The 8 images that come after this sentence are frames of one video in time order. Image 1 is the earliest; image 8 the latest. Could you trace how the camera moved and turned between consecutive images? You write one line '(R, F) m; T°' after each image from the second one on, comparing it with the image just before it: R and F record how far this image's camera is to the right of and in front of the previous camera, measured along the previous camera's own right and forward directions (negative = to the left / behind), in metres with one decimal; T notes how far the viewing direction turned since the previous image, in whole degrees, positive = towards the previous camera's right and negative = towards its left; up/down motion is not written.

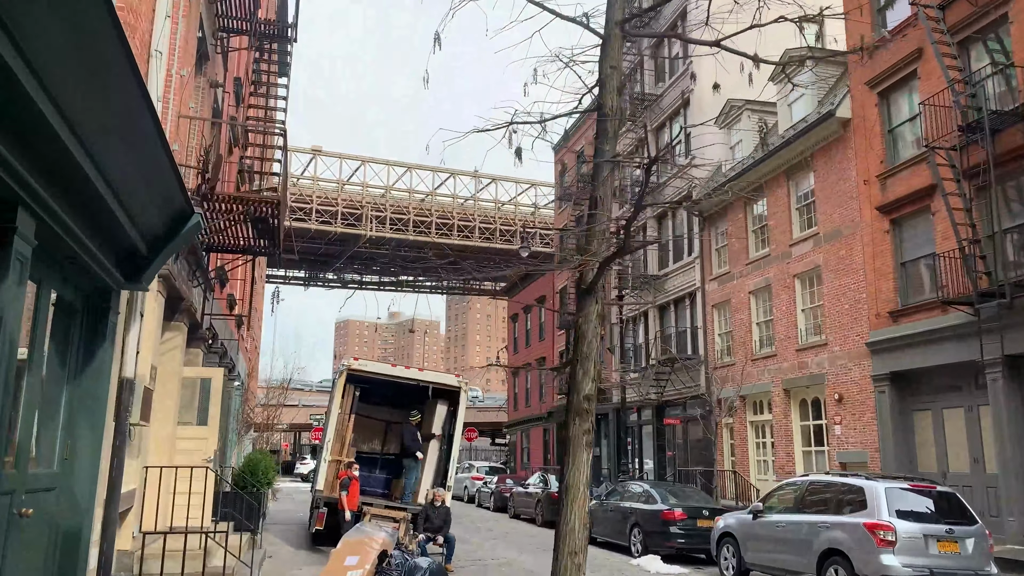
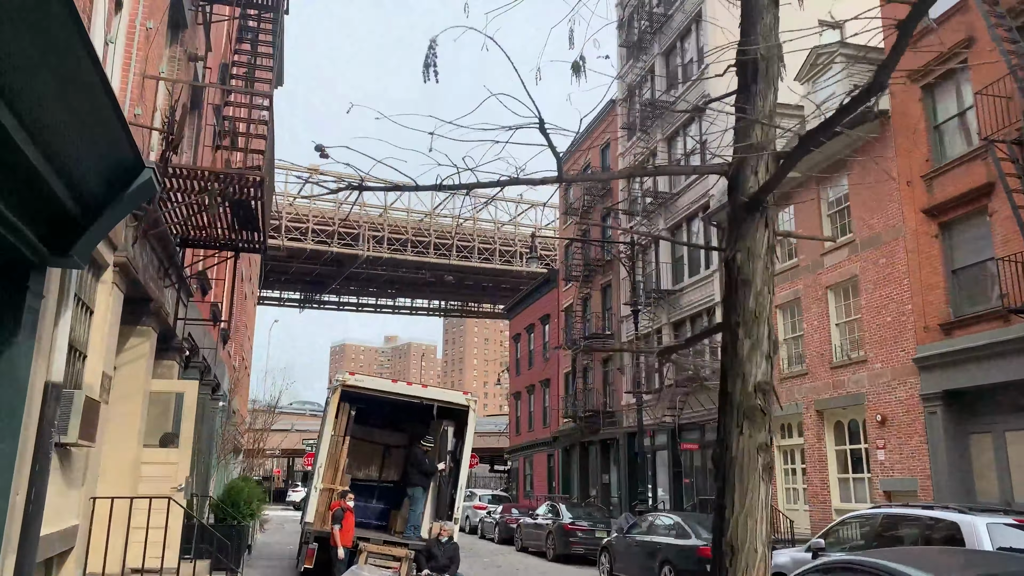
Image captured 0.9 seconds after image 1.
(-0.3, +1.6) m; 0°
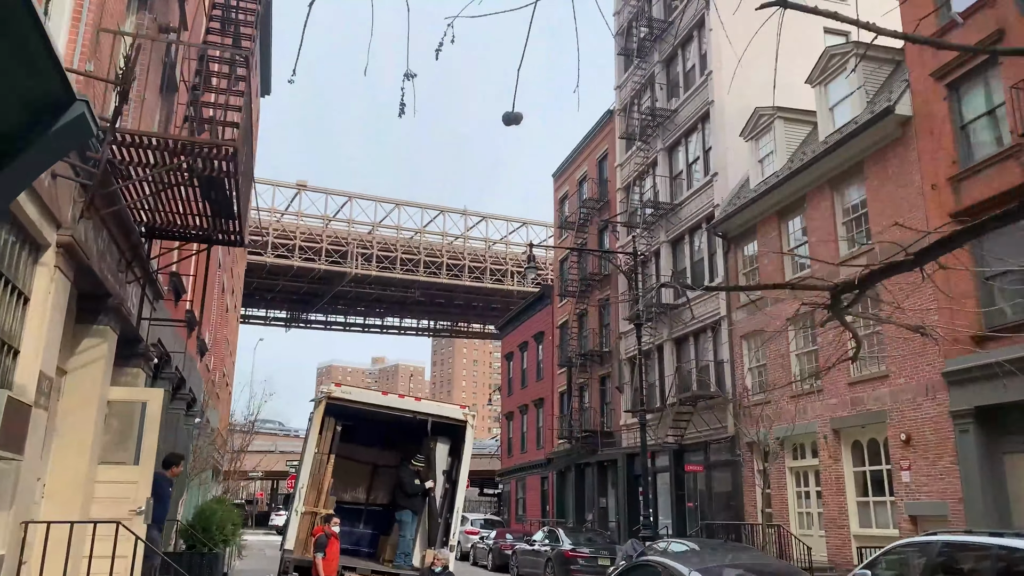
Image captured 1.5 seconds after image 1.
(-0.2, +1.1) m; +1°
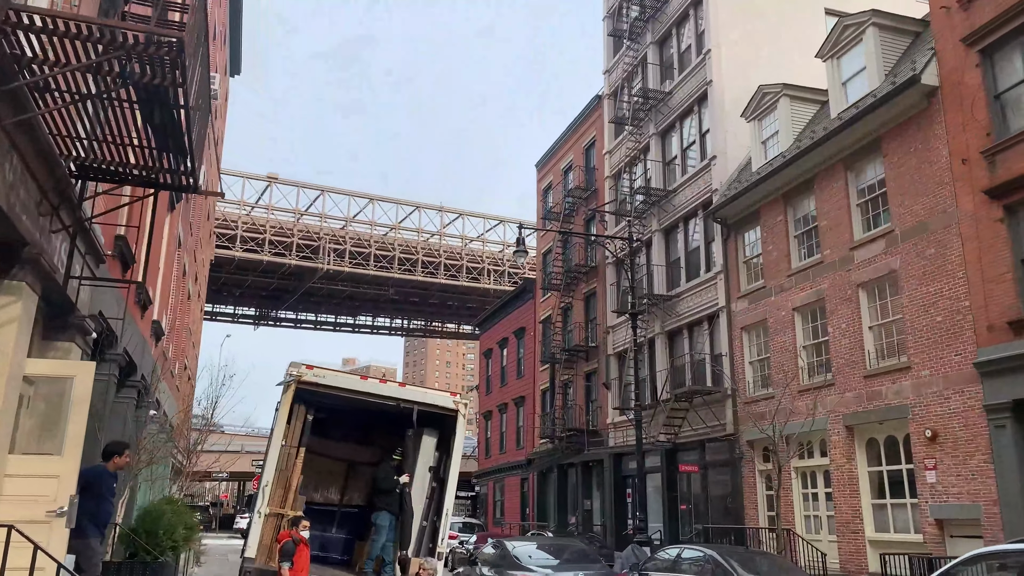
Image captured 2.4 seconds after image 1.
(-0.3, +1.5) m; +2°
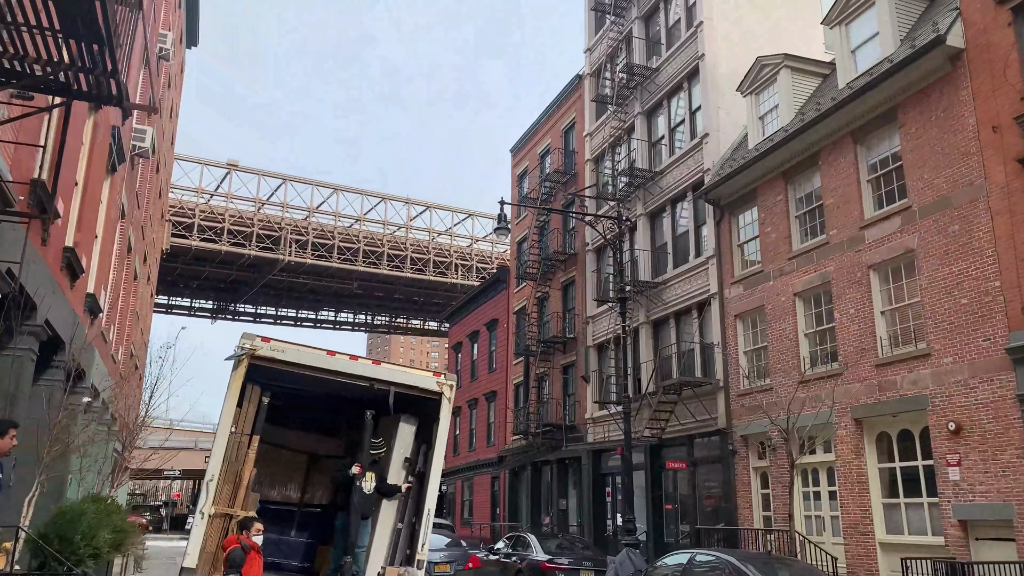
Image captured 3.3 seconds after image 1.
(-0.3, +1.5) m; +3°
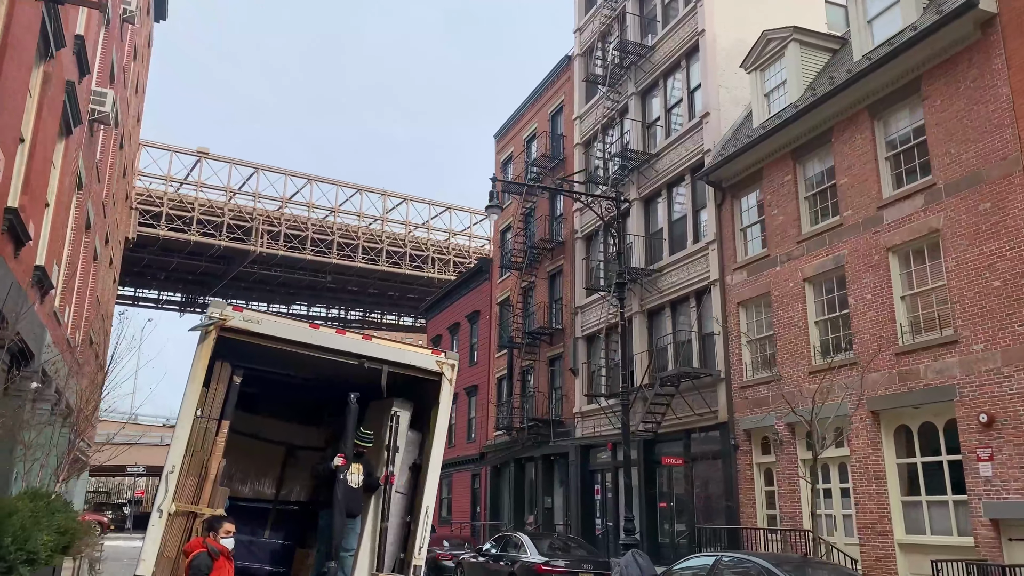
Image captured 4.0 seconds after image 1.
(-0.4, +1.2) m; +2°
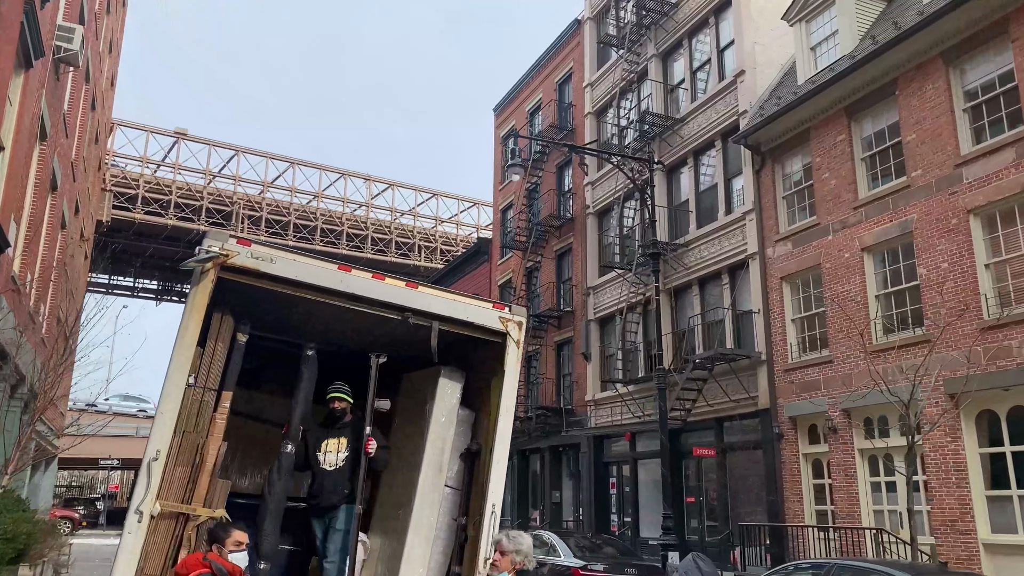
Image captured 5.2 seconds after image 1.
(-0.8, +1.8) m; +1°
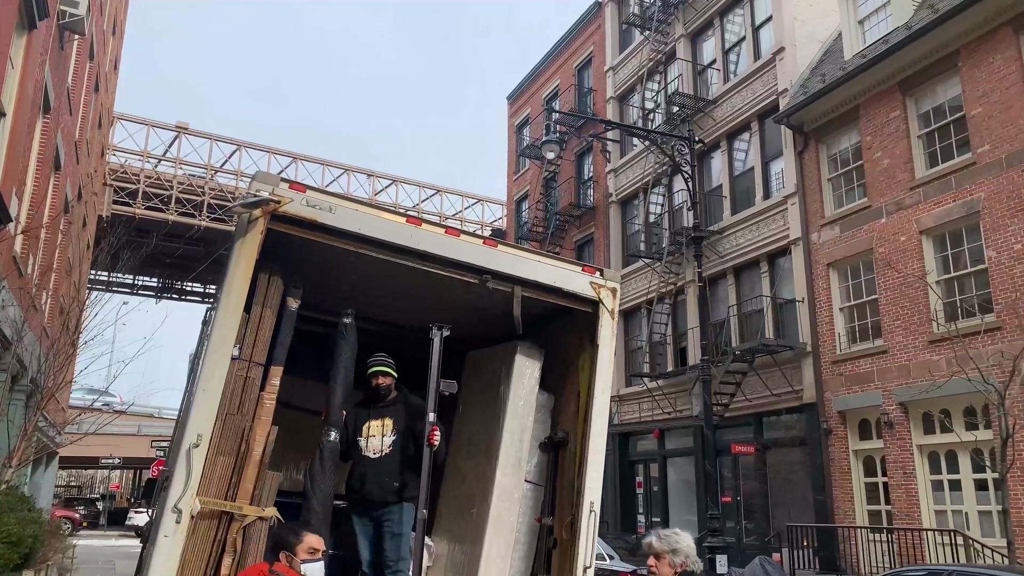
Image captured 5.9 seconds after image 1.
(-0.6, +0.9) m; 0°
